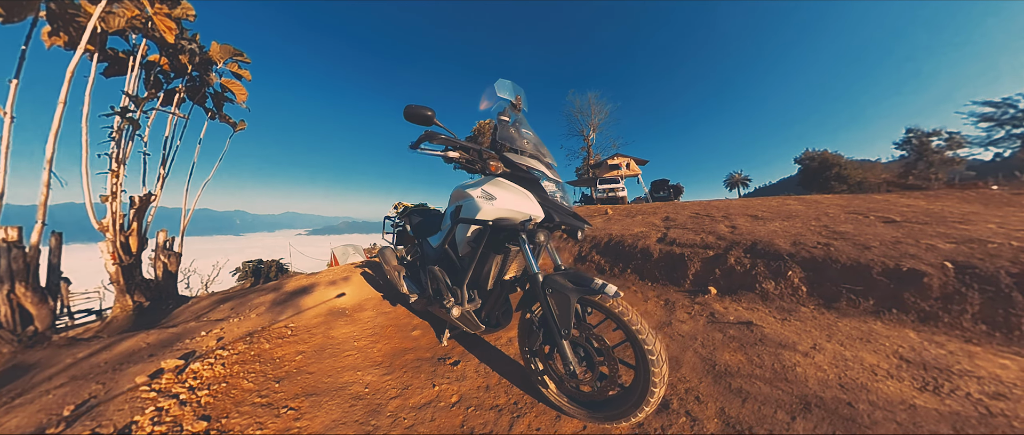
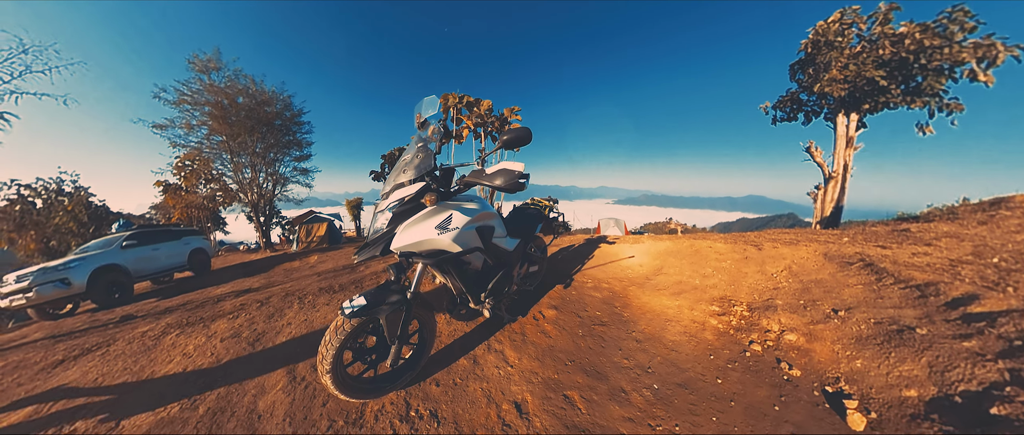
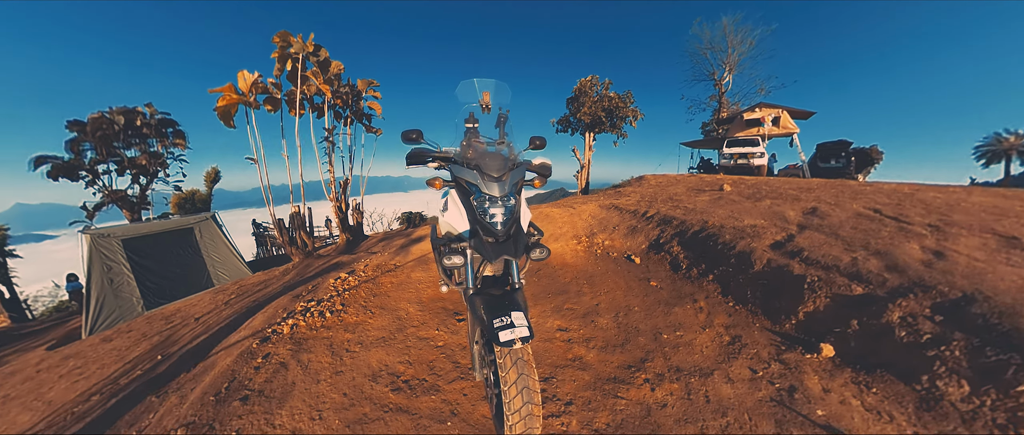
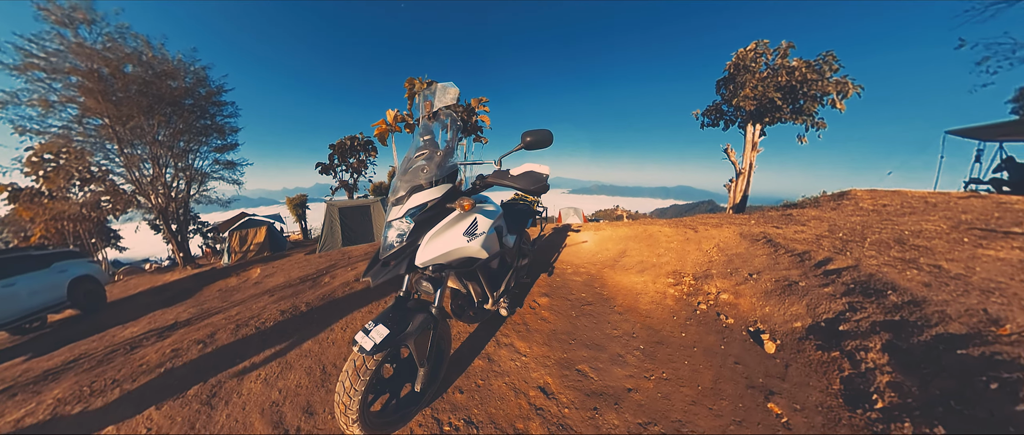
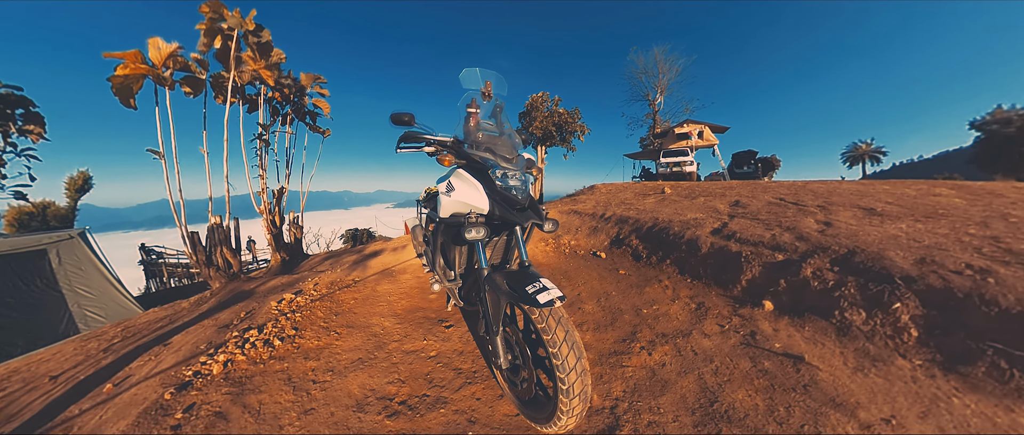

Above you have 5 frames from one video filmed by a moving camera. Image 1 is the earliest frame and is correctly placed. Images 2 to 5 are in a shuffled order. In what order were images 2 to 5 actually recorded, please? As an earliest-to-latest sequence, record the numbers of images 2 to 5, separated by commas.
5, 3, 4, 2
